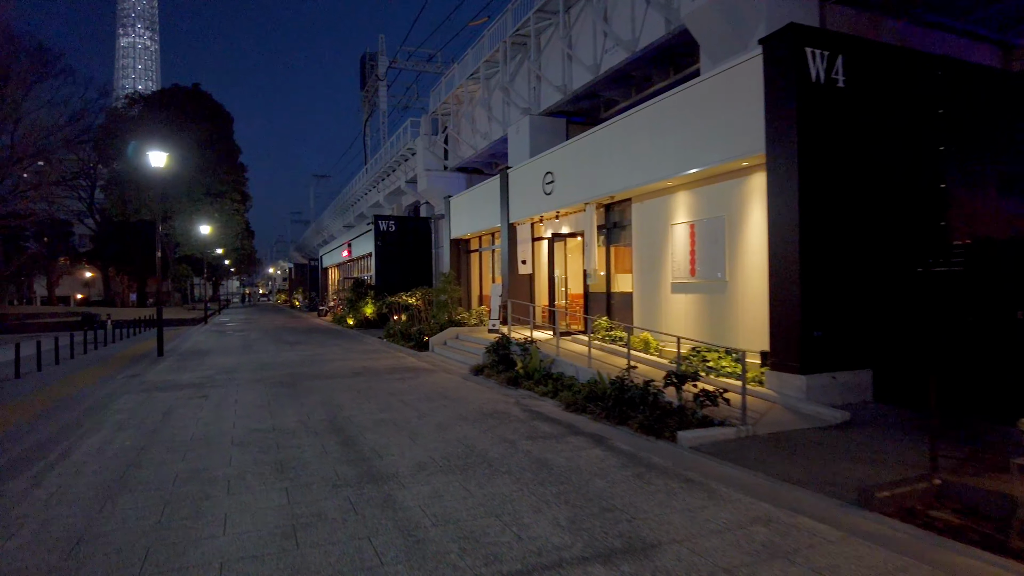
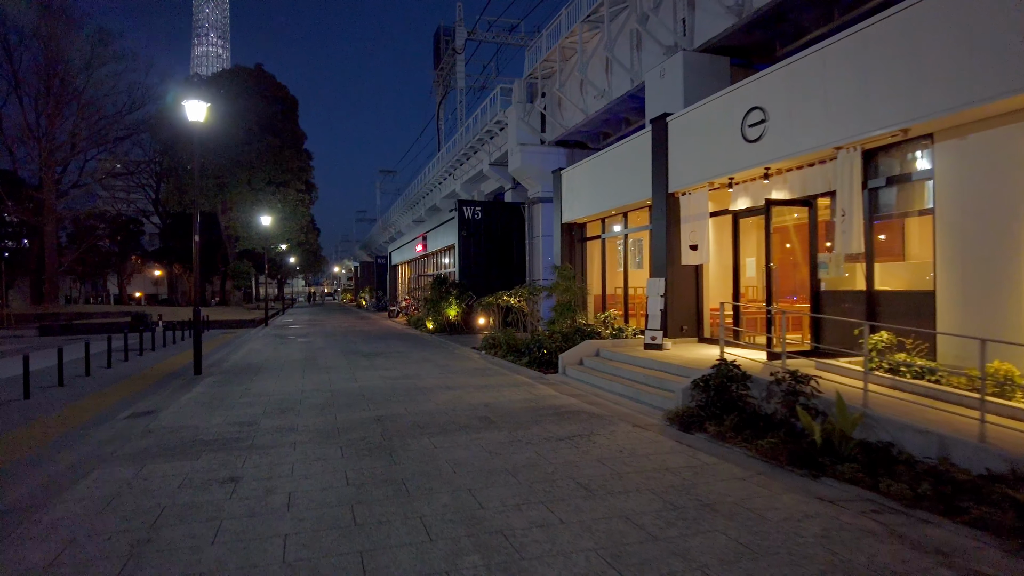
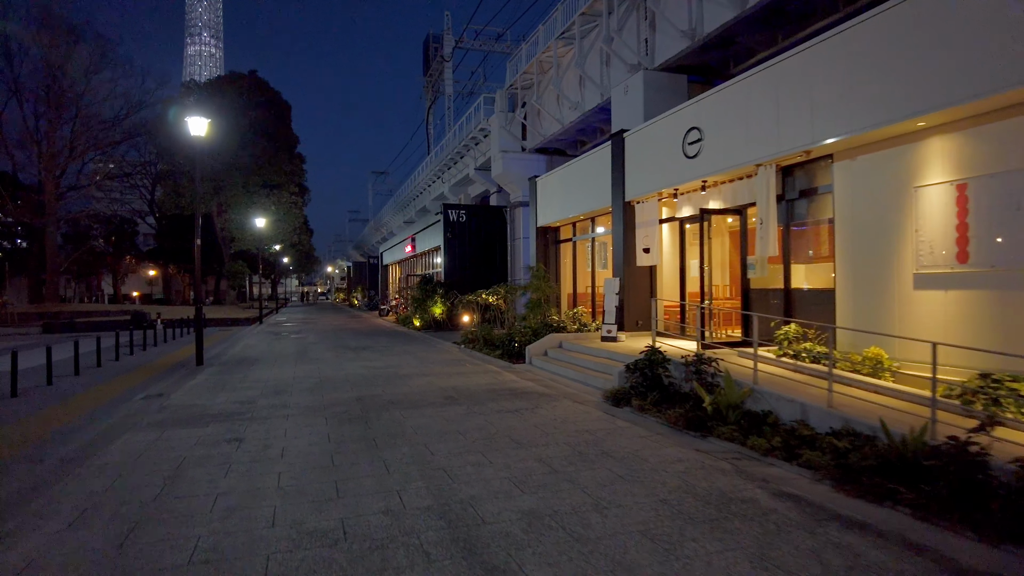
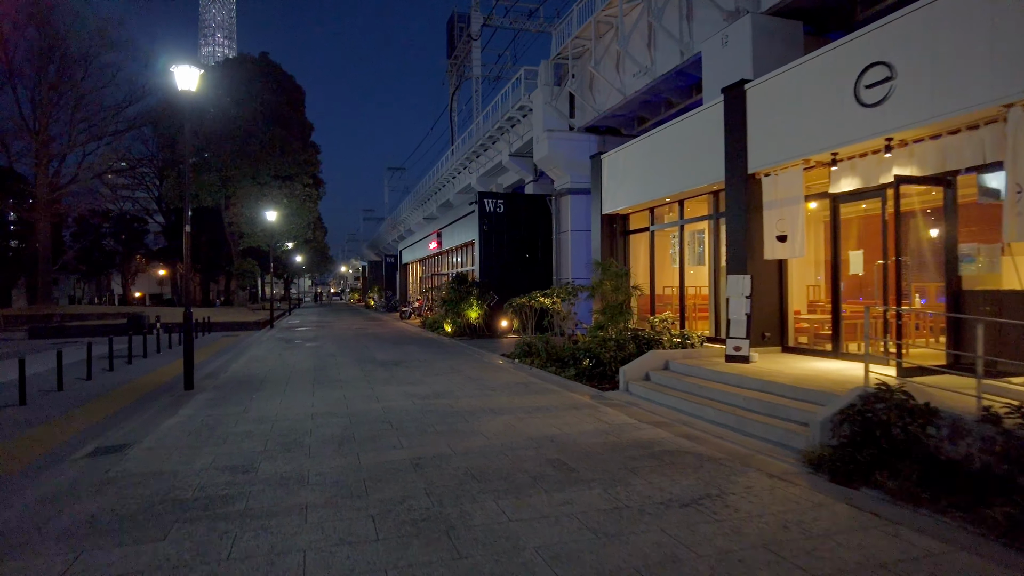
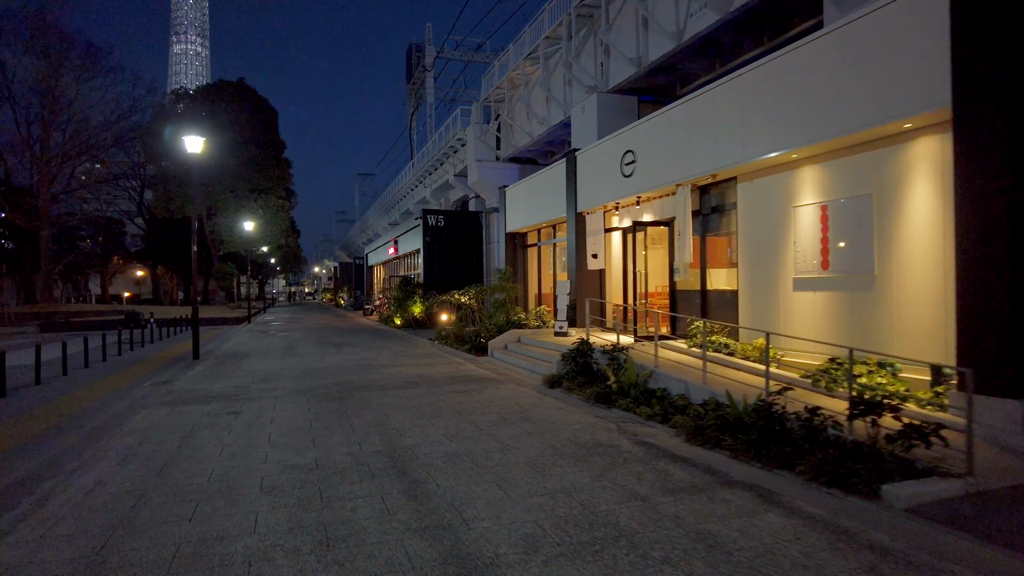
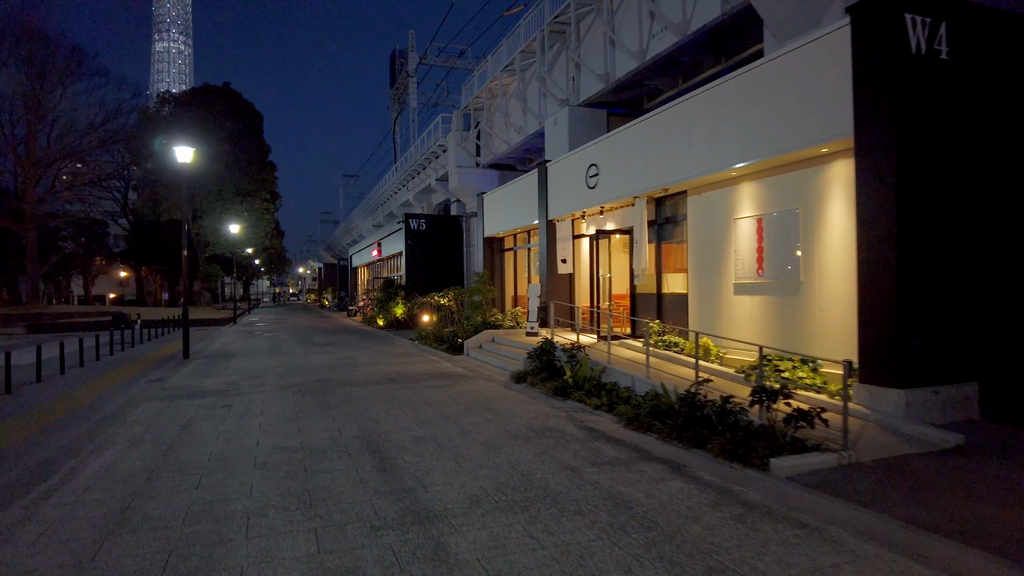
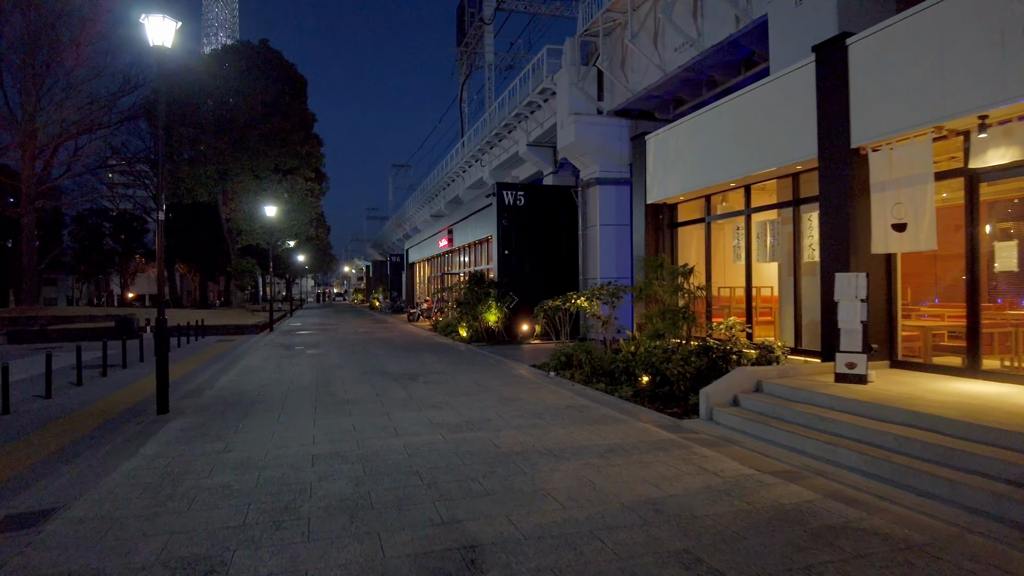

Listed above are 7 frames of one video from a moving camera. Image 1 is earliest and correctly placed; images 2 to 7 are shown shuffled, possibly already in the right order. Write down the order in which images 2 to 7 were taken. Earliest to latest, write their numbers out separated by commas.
6, 5, 3, 2, 4, 7
